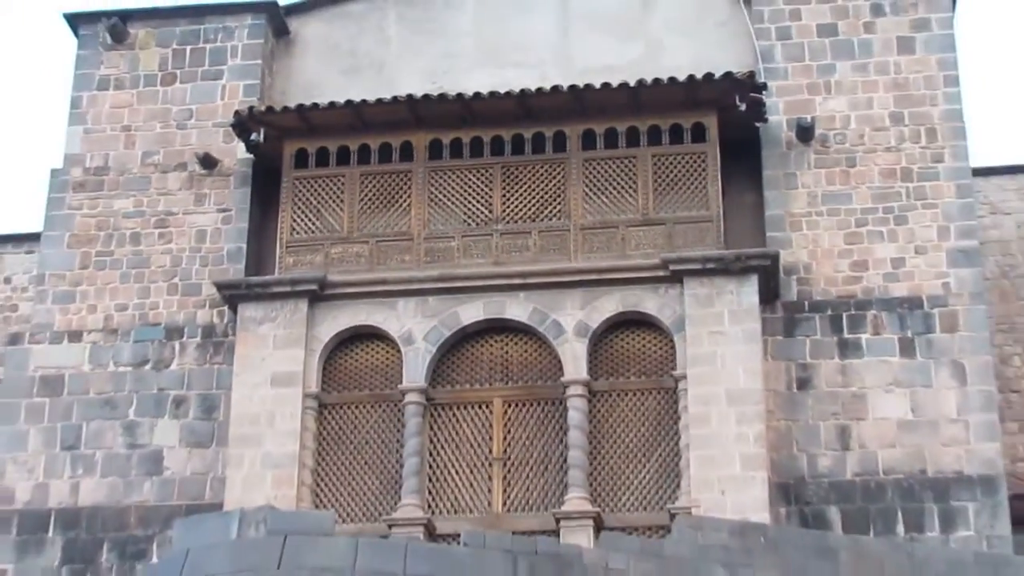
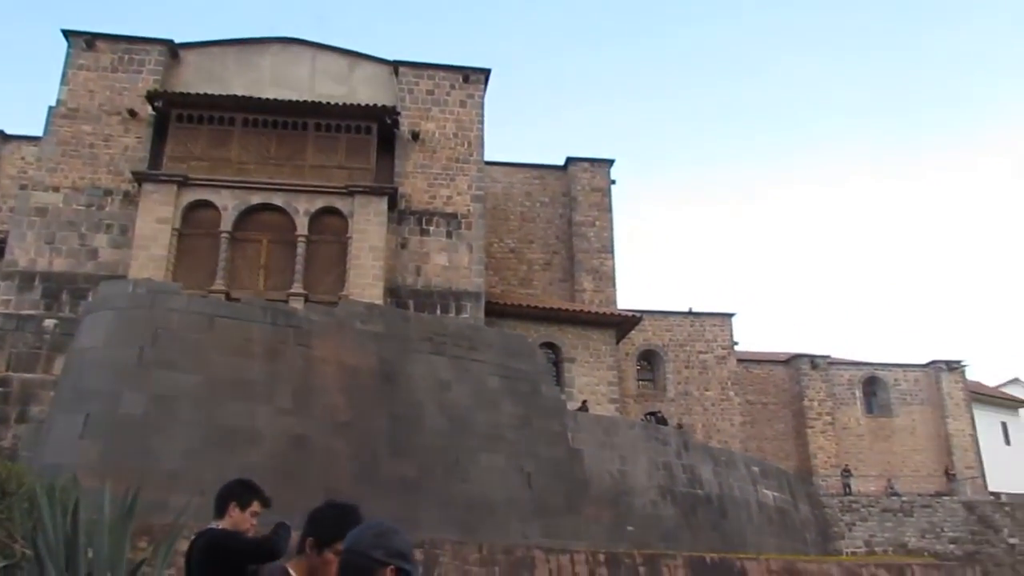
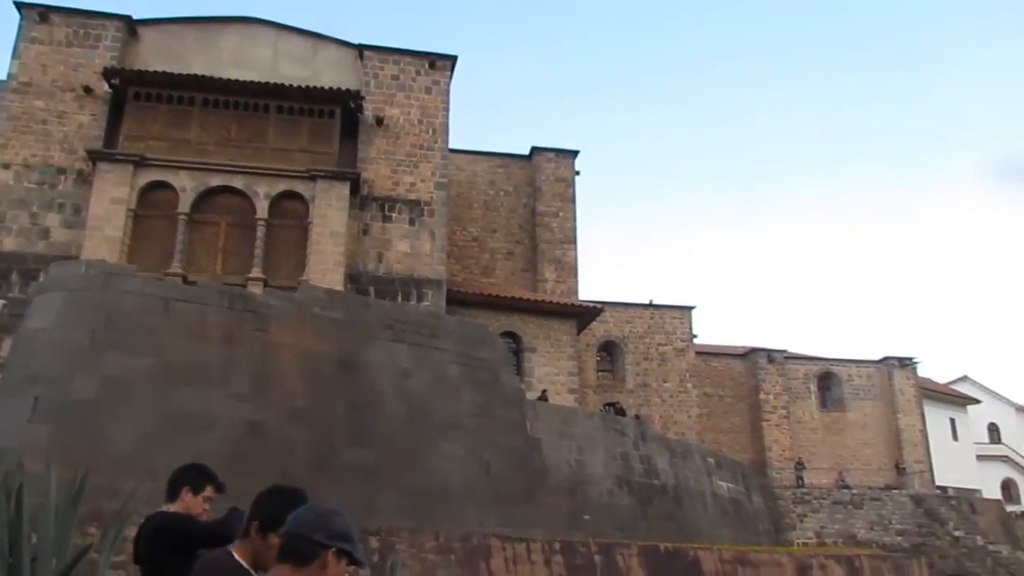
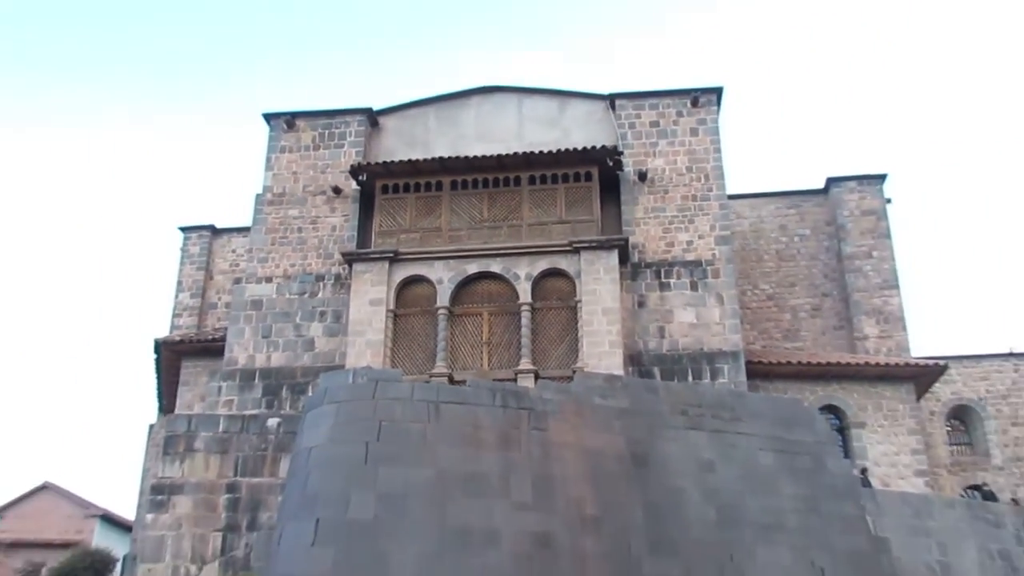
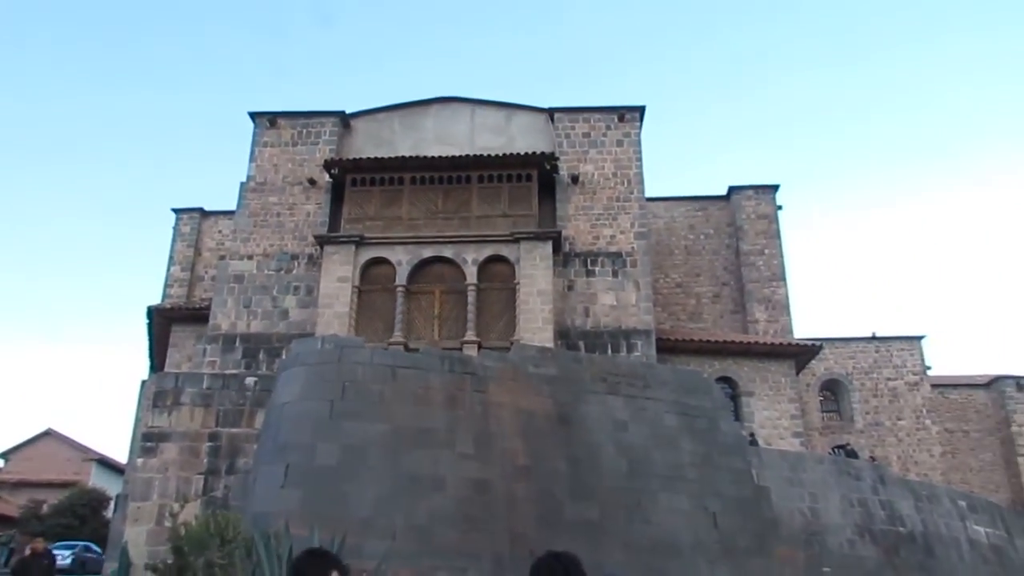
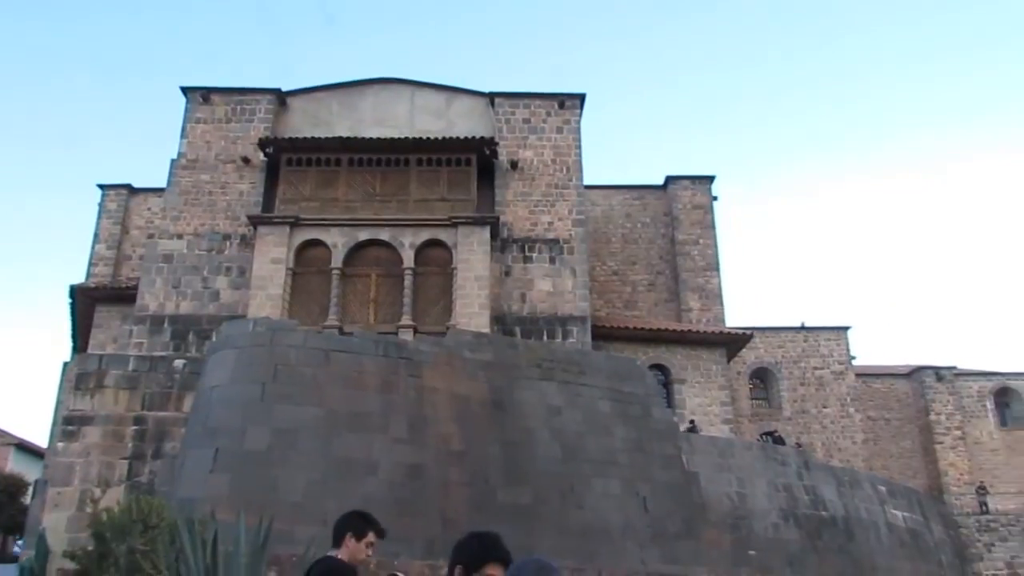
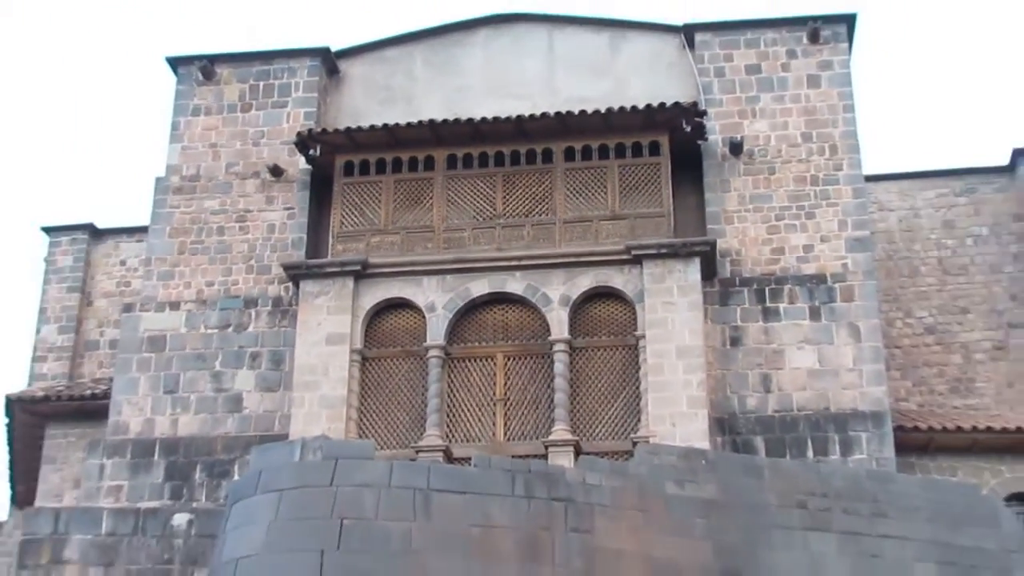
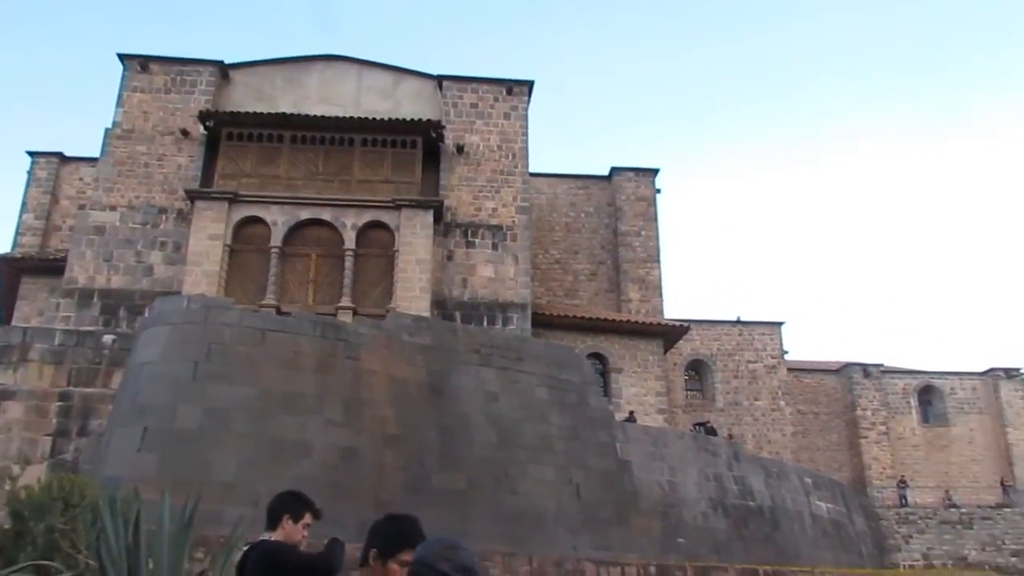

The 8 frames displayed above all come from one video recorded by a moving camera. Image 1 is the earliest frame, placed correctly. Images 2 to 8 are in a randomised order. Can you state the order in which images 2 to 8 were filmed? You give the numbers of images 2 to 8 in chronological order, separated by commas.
7, 4, 5, 6, 8, 2, 3
